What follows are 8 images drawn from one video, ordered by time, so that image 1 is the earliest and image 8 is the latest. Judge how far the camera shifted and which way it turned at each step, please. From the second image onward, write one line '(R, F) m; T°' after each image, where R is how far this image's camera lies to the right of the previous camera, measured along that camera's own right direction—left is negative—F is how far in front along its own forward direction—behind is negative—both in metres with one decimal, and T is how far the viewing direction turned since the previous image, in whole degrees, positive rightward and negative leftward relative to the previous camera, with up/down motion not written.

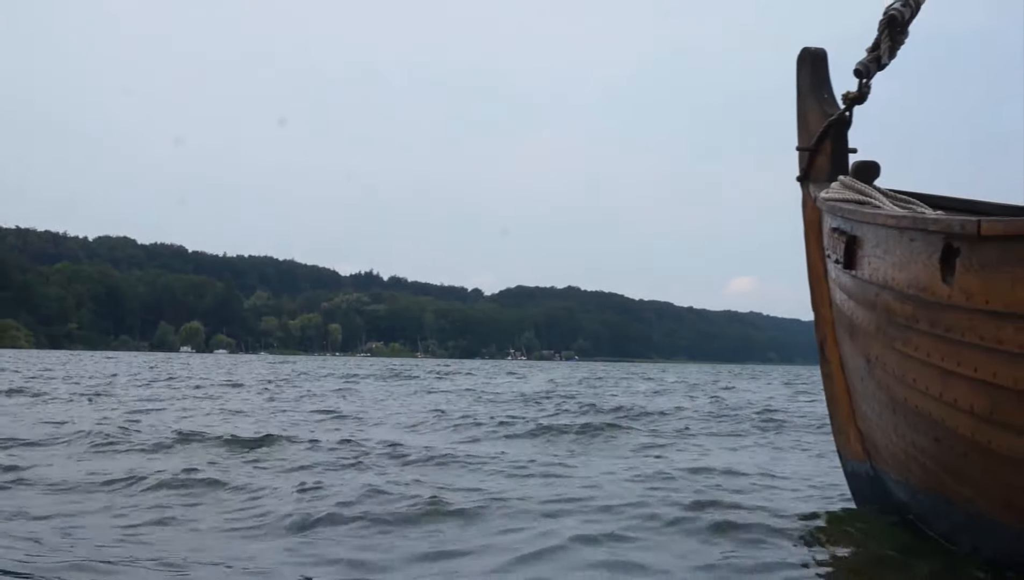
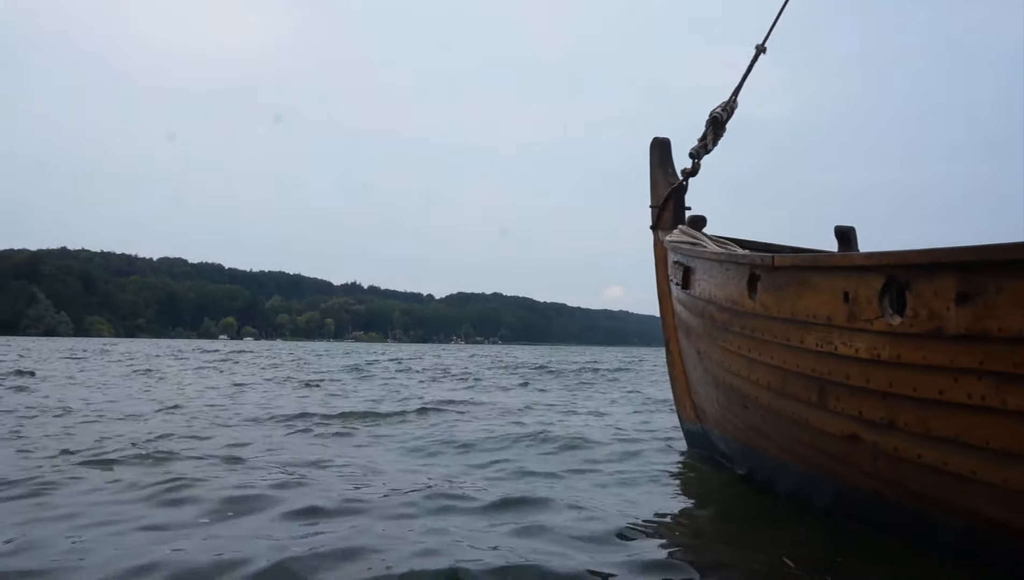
(+0.4, -0.9) m; -3°
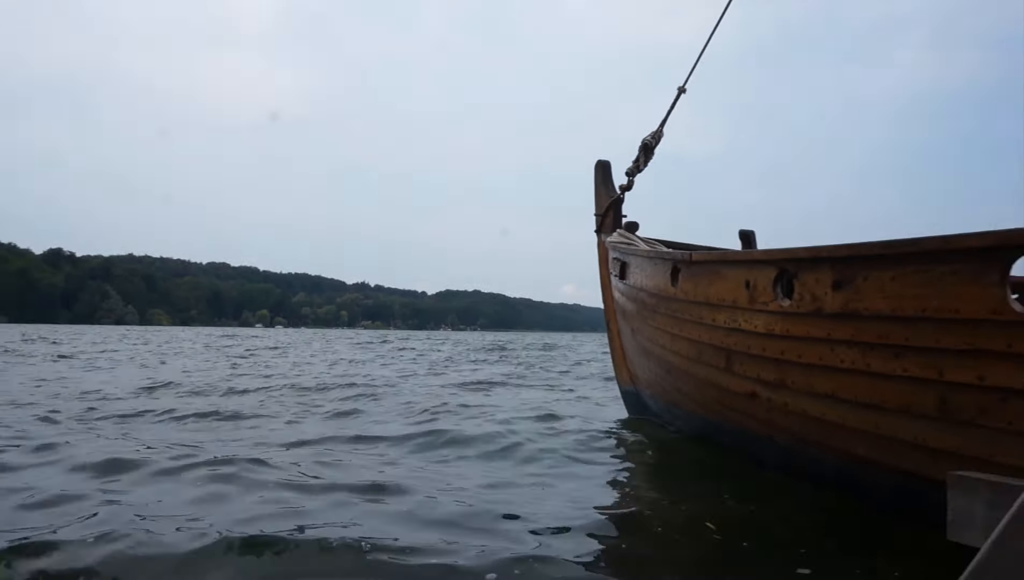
(+0.2, -0.9) m; 0°
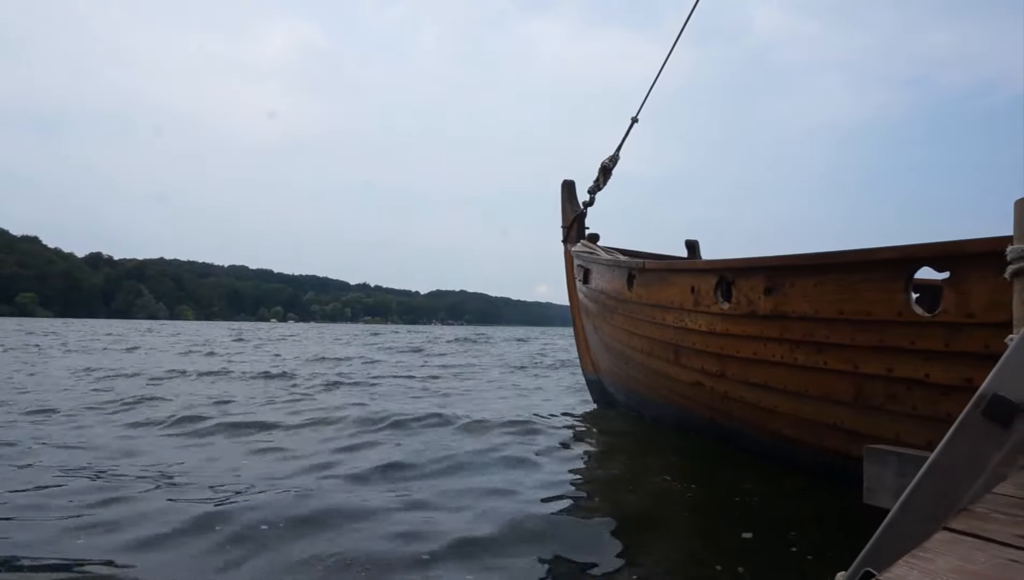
(+0.1, -0.7) m; 0°
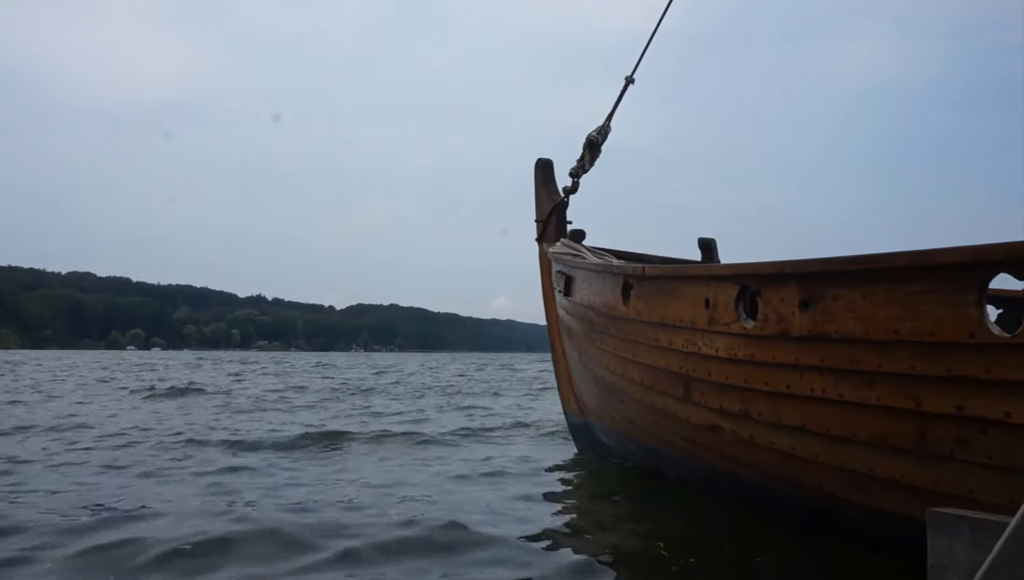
(-0.1, +1.2) m; +5°
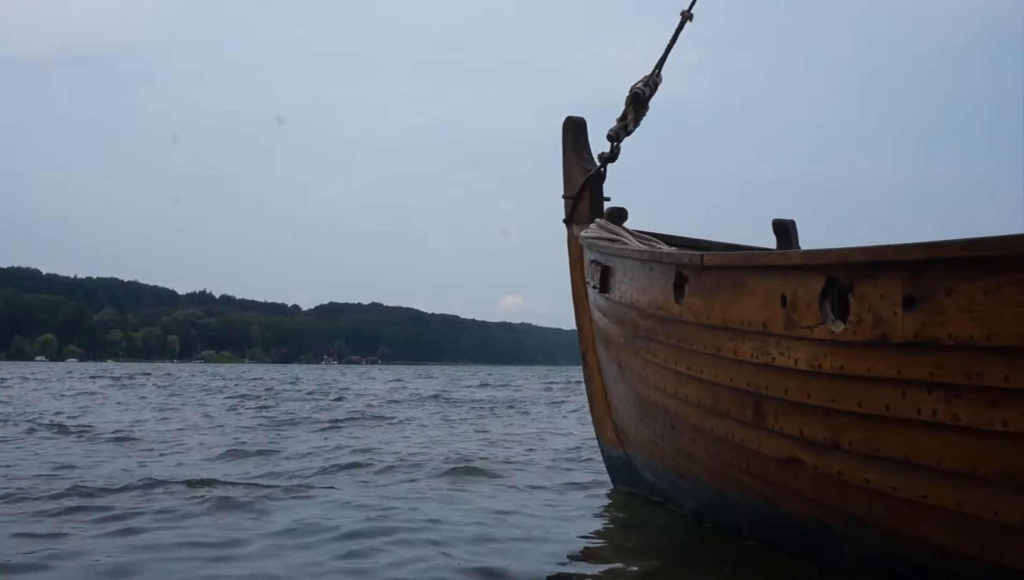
(-0.1, +0.8) m; 0°
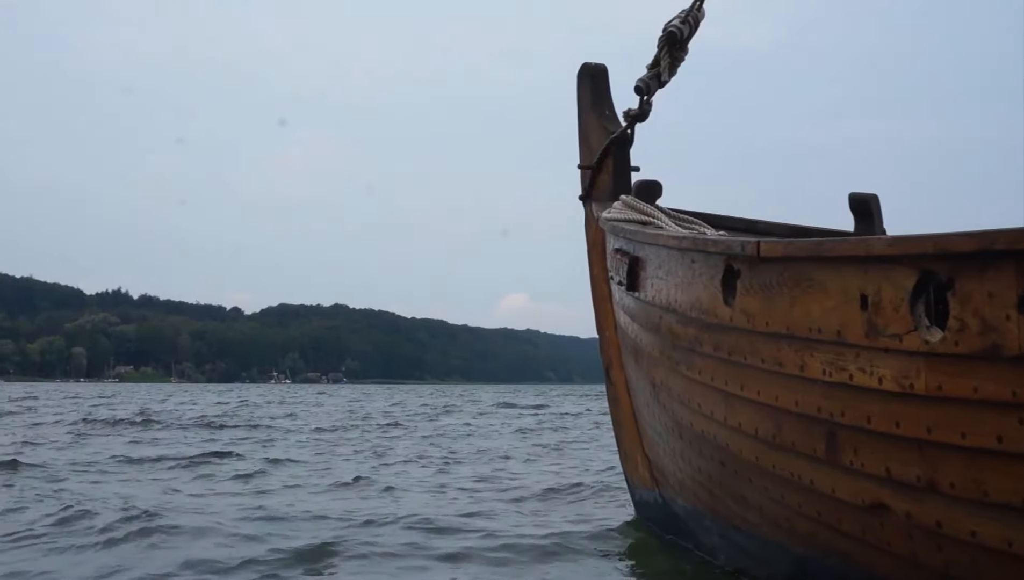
(0.0, +0.6) m; 0°
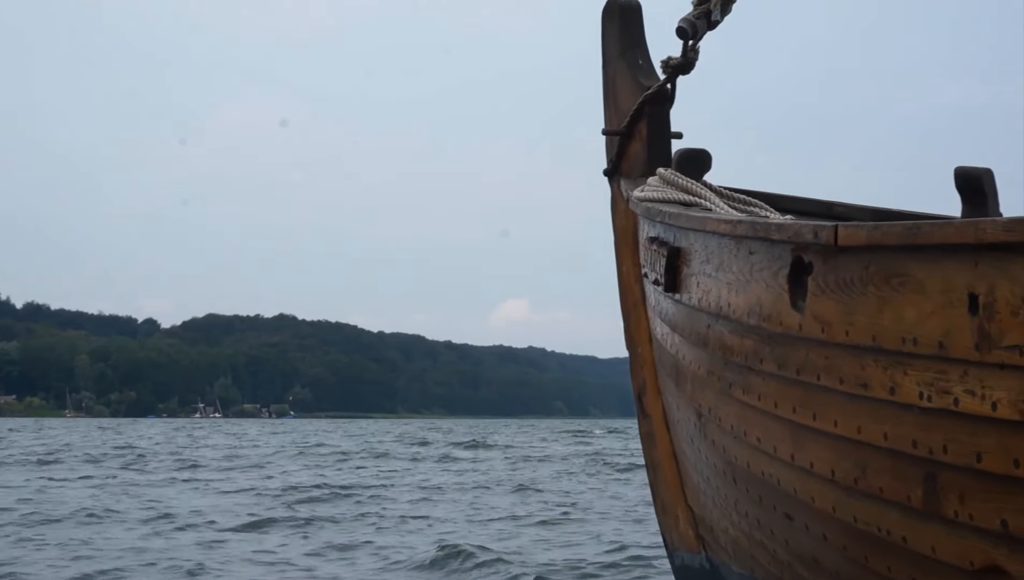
(0.0, +0.5) m; 0°
